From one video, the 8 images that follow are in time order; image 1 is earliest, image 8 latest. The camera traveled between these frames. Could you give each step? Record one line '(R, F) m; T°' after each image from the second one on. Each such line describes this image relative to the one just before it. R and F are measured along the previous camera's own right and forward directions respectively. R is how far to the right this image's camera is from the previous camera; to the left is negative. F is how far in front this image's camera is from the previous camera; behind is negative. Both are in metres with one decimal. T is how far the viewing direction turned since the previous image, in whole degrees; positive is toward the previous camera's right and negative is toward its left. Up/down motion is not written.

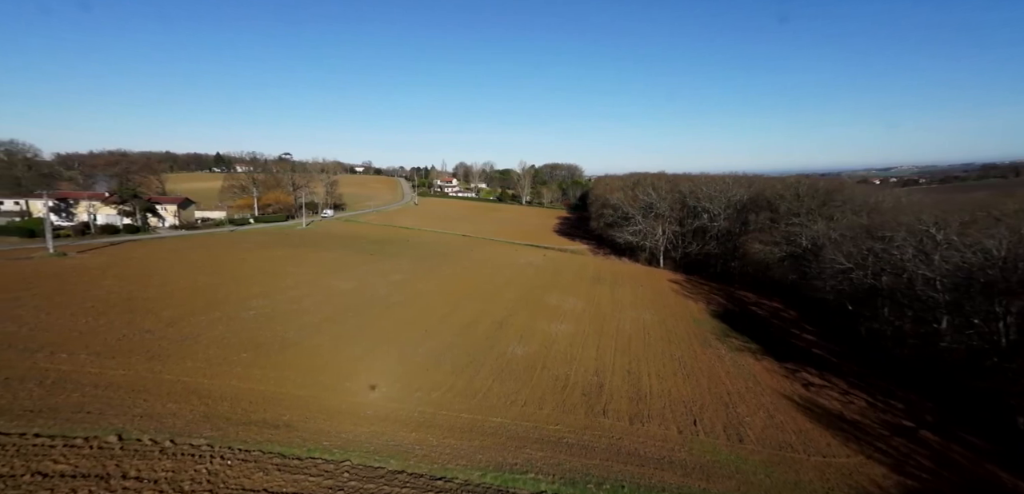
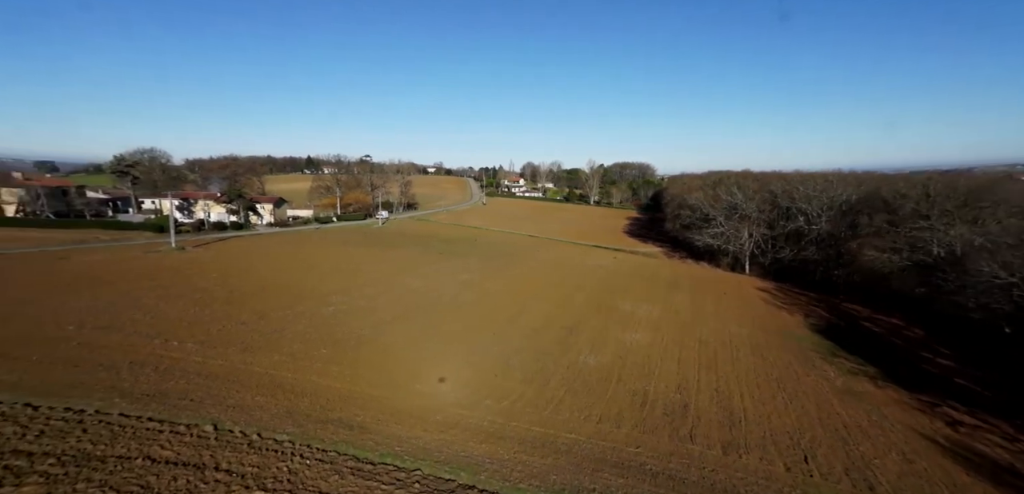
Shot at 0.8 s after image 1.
(-0.1, +0.2) m; -8°
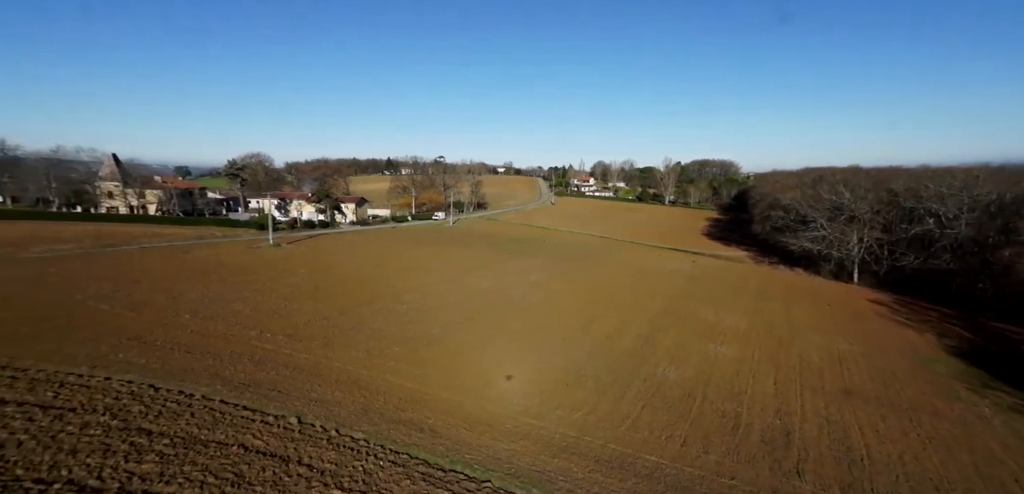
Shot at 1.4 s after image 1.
(-0.1, +0.2) m; -8°
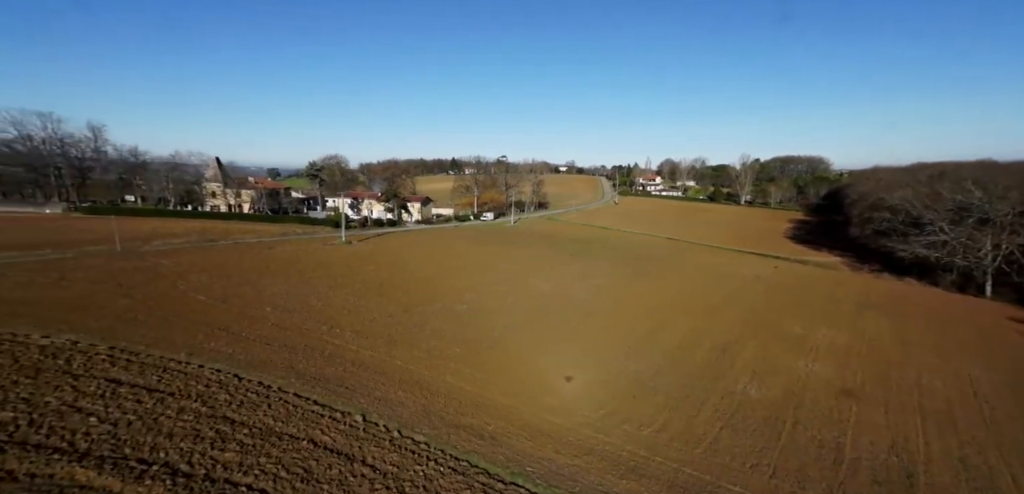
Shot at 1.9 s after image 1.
(-0.1, +0.3) m; -7°
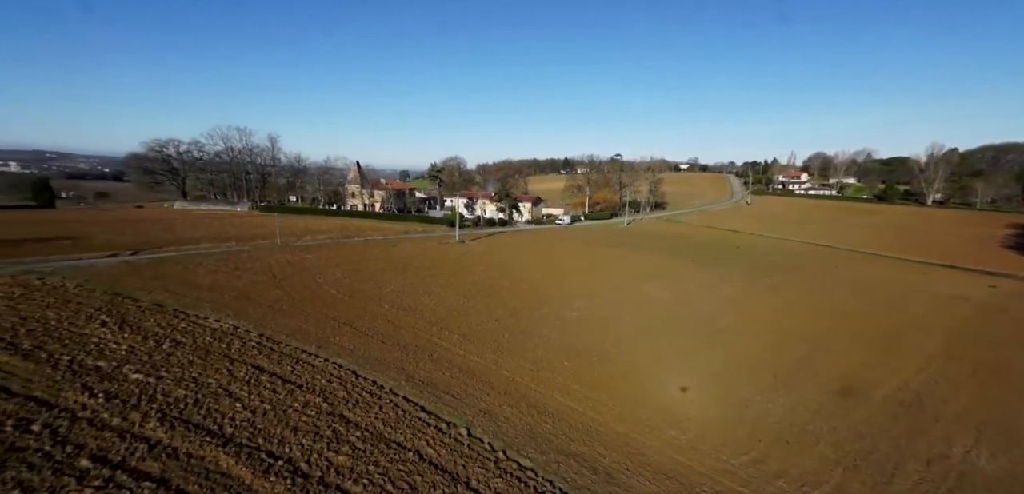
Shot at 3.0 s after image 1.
(-0.1, +0.8) m; -13°
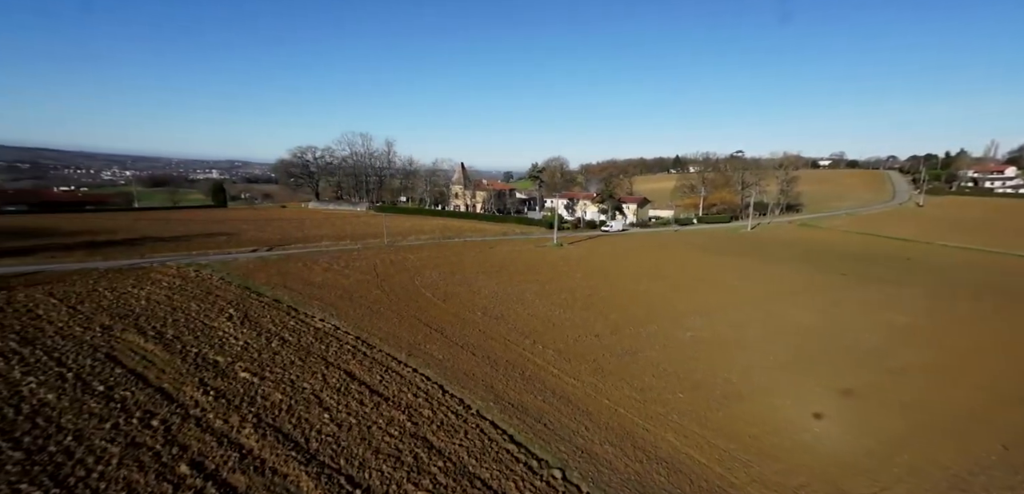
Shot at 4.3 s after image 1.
(-0.1, +1.3) m; -12°
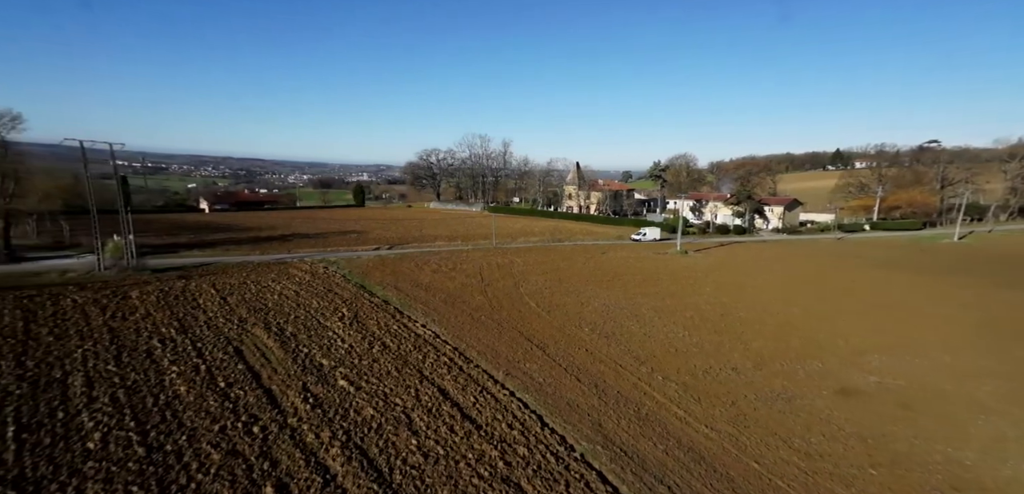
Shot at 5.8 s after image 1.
(-0.1, +2.1) m; -14°
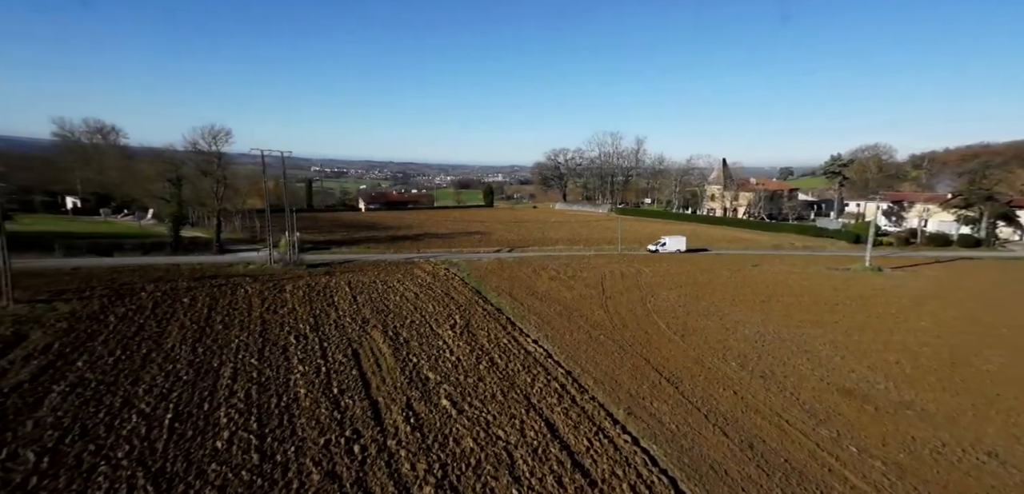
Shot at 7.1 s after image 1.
(-0.1, +3.3) m; -15°
